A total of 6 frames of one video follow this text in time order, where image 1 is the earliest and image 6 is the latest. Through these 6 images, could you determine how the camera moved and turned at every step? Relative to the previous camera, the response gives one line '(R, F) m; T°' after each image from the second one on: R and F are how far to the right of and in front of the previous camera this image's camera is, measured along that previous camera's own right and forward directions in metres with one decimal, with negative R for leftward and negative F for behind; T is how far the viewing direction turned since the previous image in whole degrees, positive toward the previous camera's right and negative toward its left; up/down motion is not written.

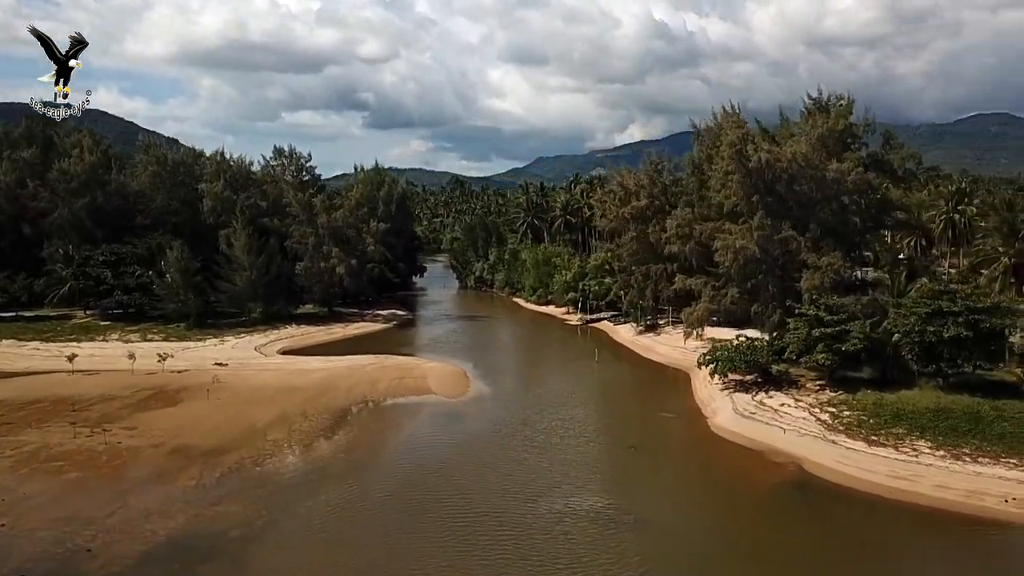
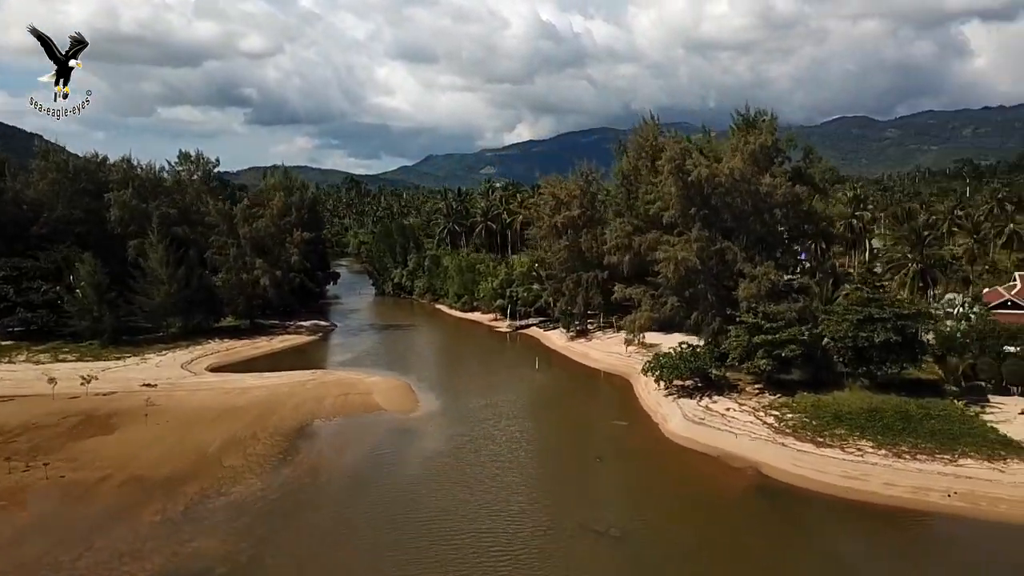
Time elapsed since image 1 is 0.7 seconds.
(-2.9, -0.1) m; +8°
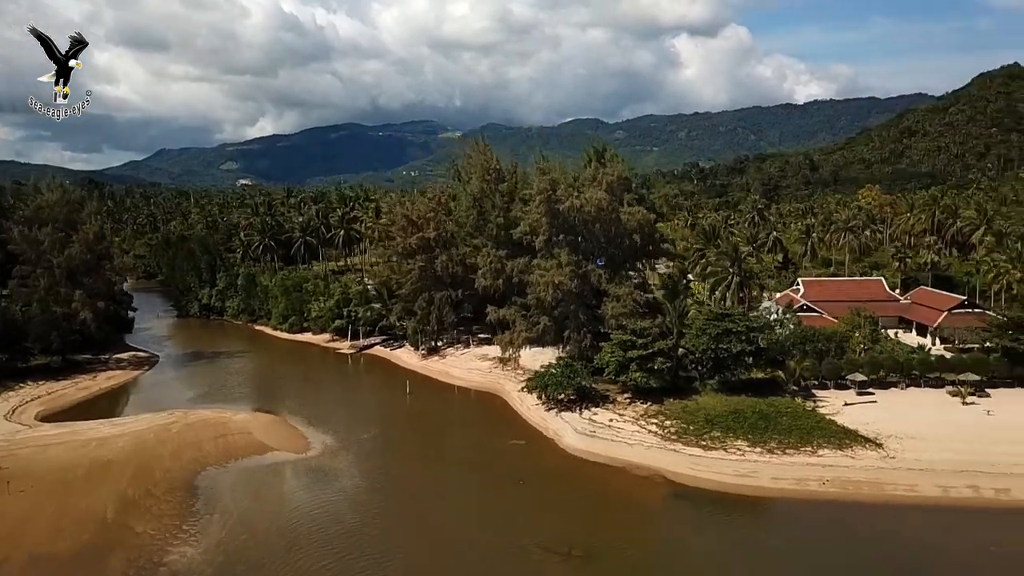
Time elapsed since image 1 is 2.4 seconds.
(-6.9, -0.3) m; +17°
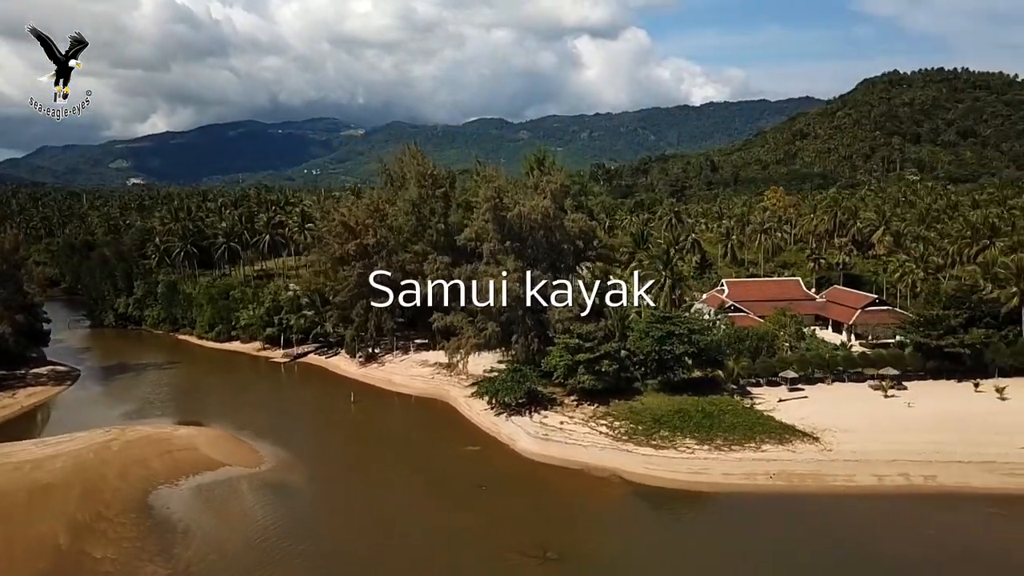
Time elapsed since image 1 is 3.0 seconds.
(-2.3, -0.5) m; +7°
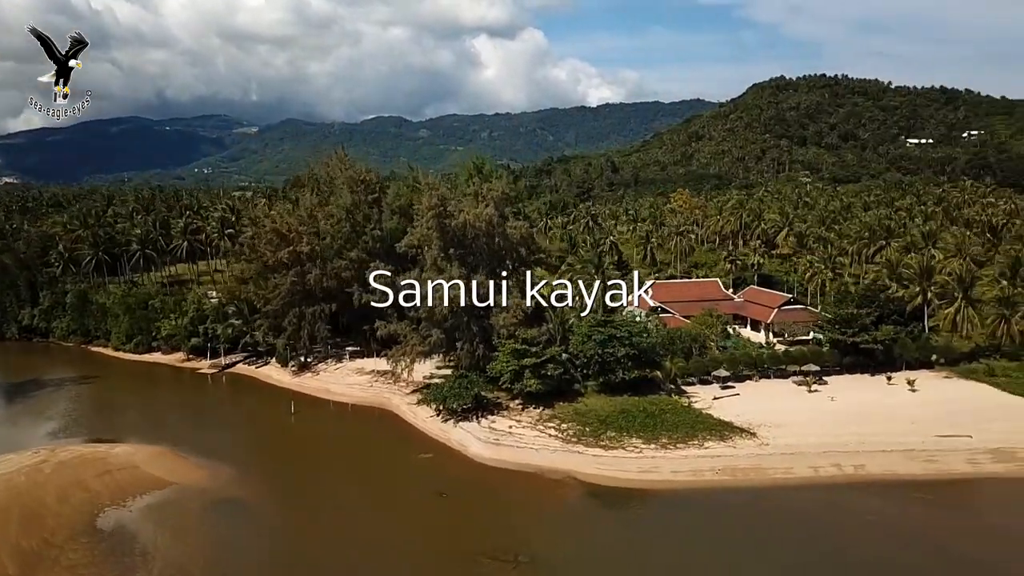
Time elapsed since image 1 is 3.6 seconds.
(-2.4, -0.5) m; +7°
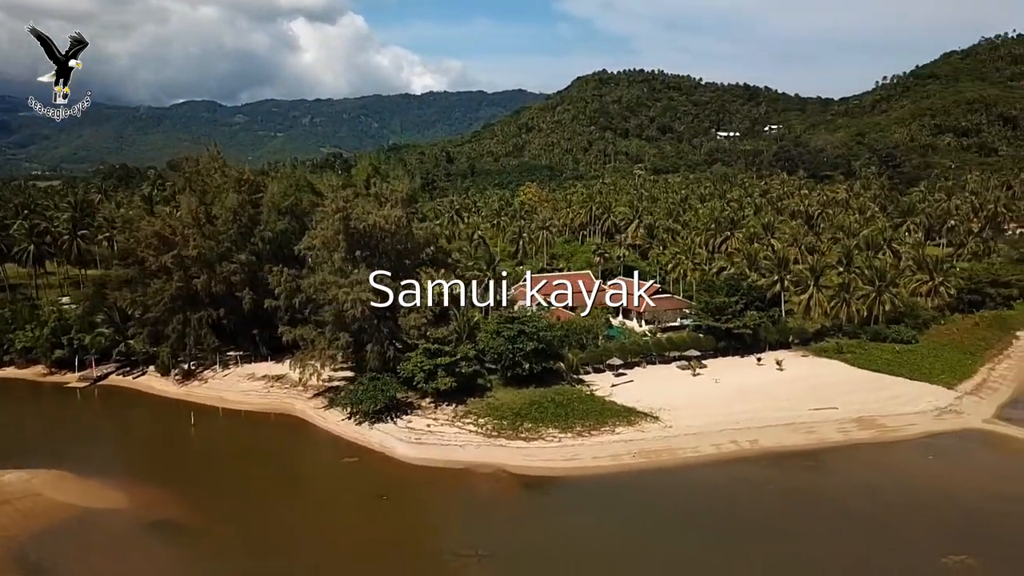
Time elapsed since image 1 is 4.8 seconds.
(-4.7, -0.8) m; +12°
